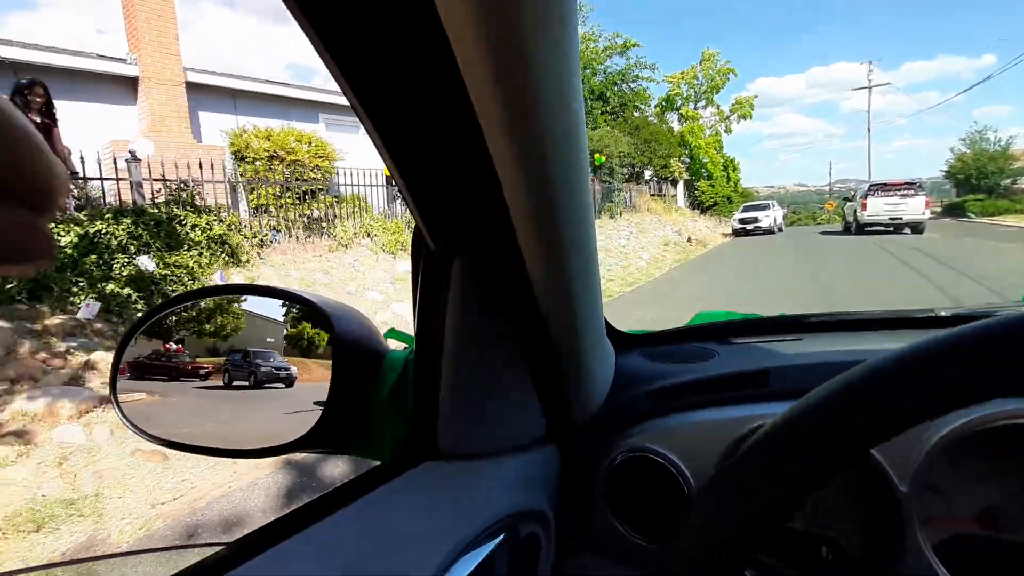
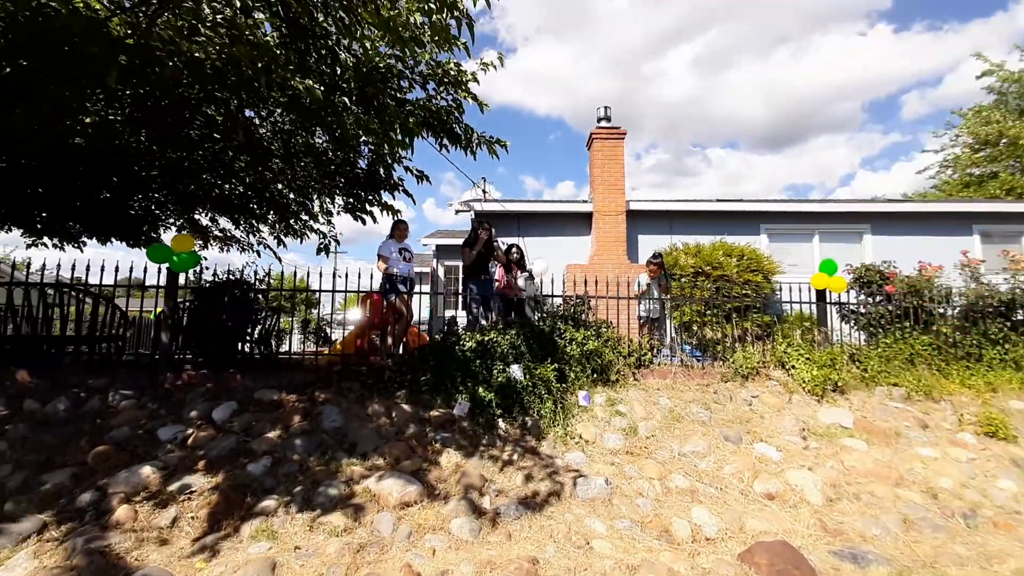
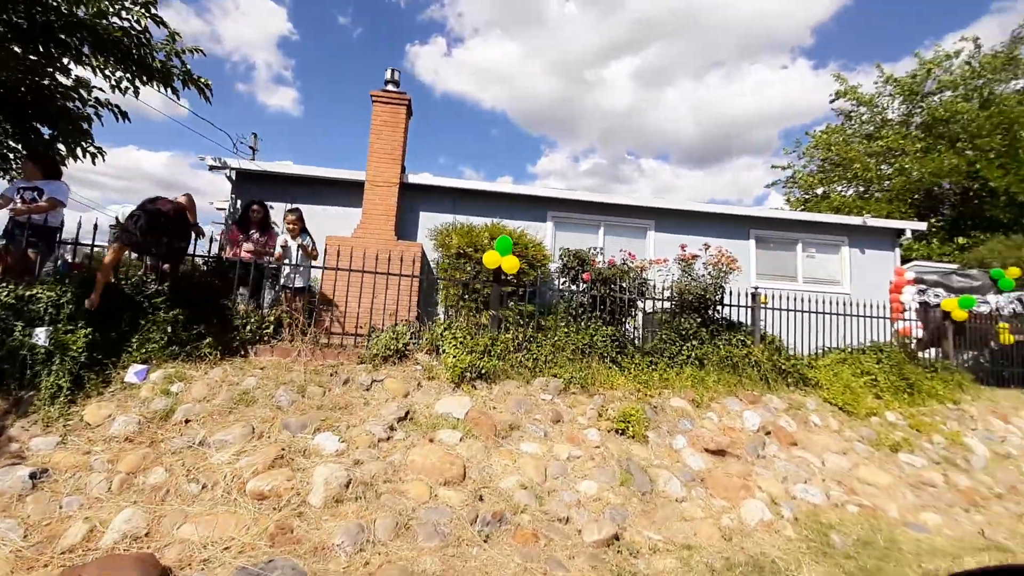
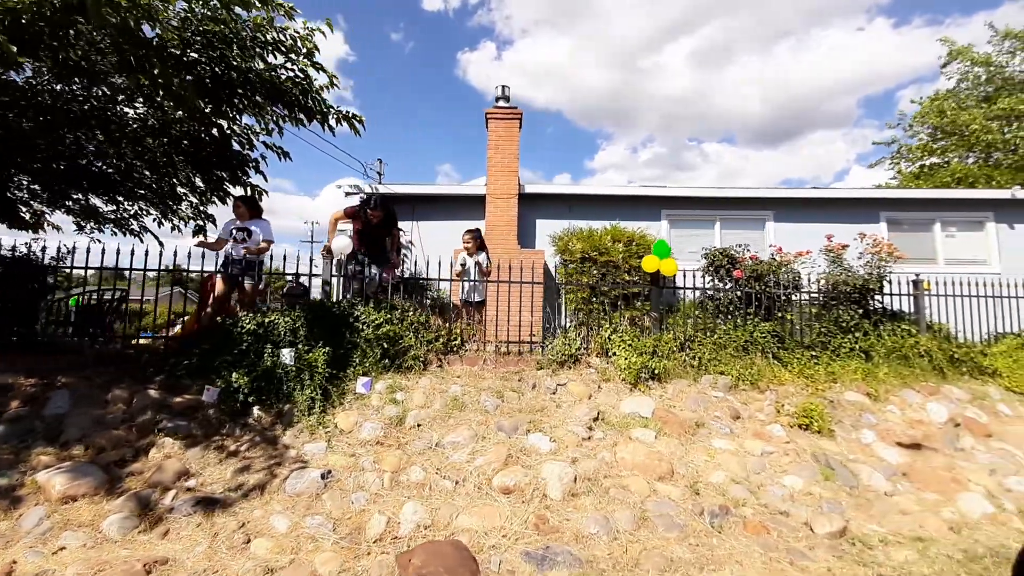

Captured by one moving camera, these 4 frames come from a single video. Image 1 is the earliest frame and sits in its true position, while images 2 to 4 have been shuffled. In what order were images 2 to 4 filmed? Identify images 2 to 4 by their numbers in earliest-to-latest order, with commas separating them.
2, 4, 3
